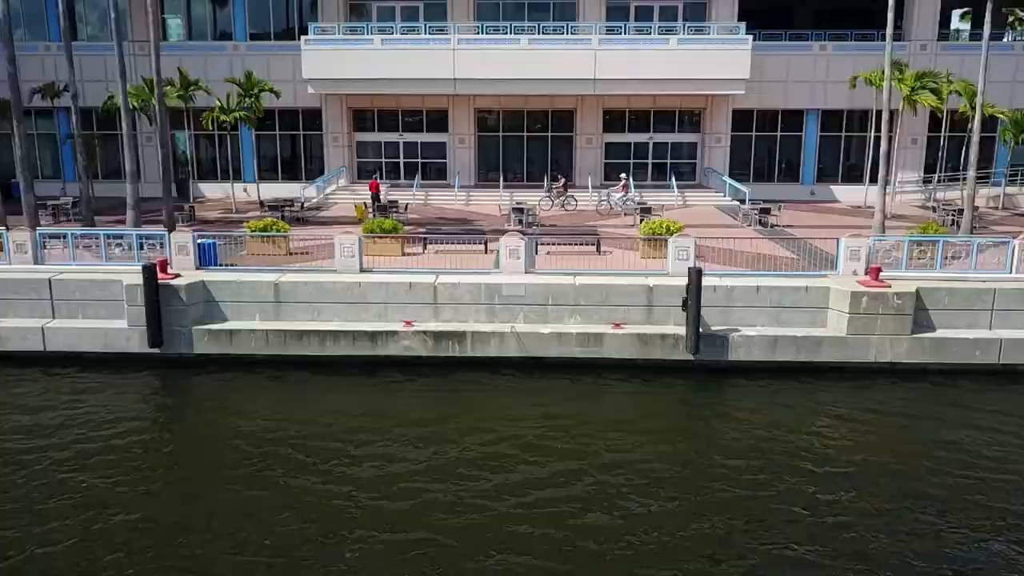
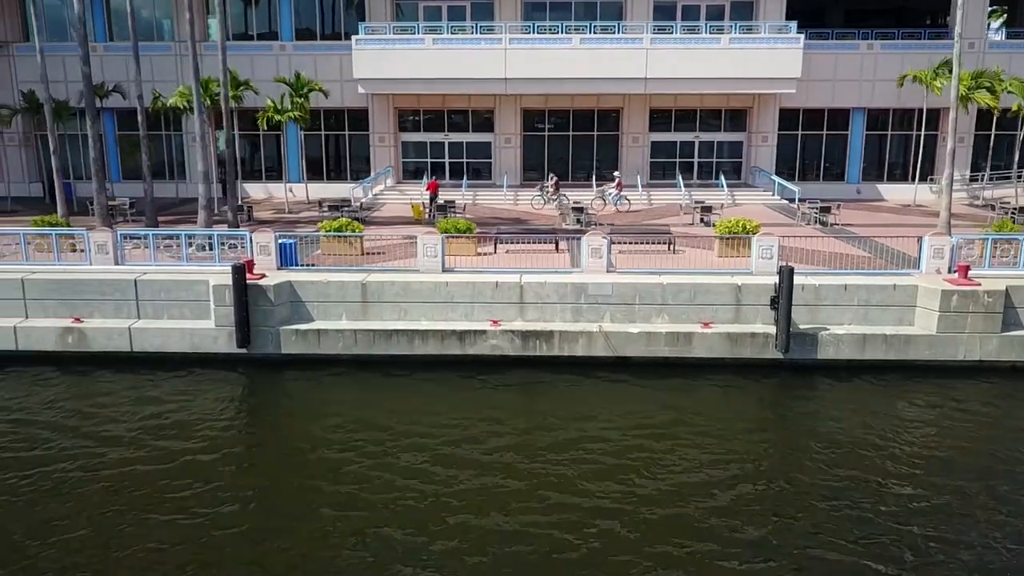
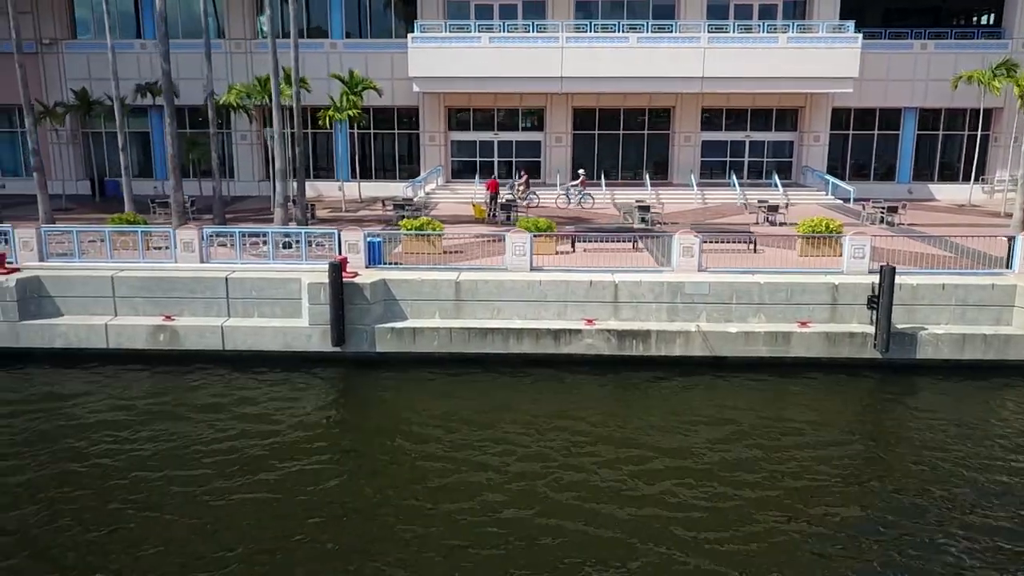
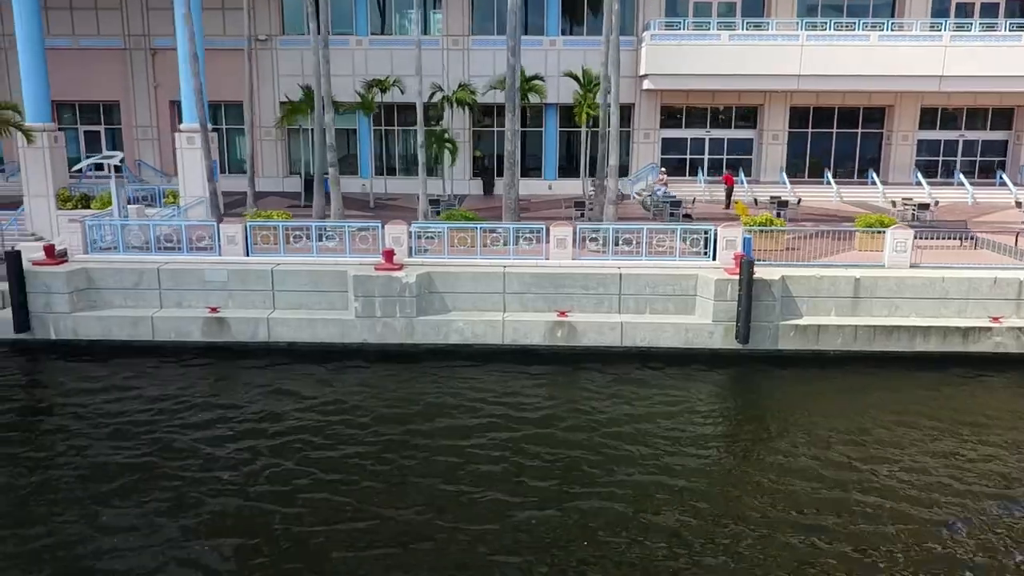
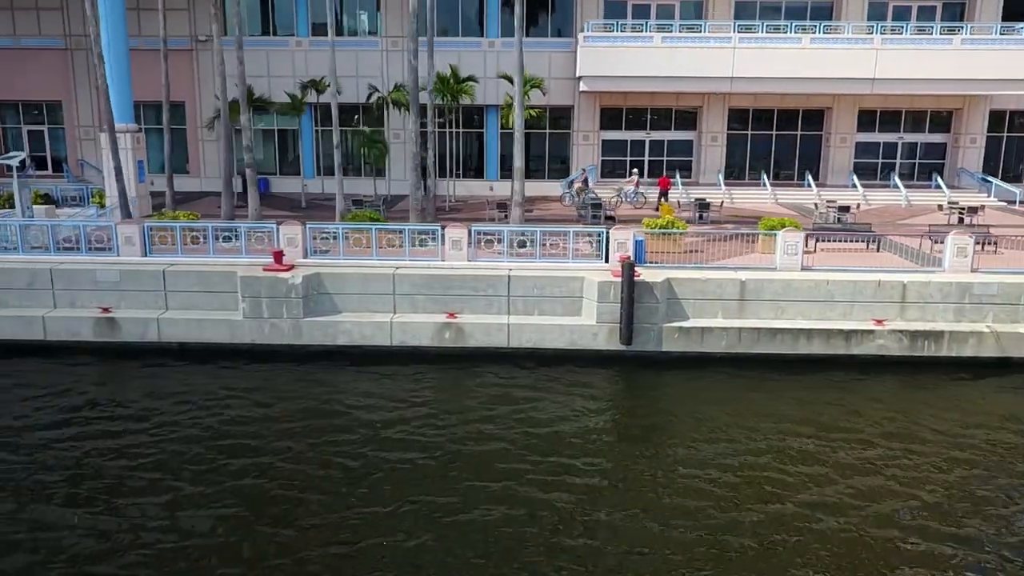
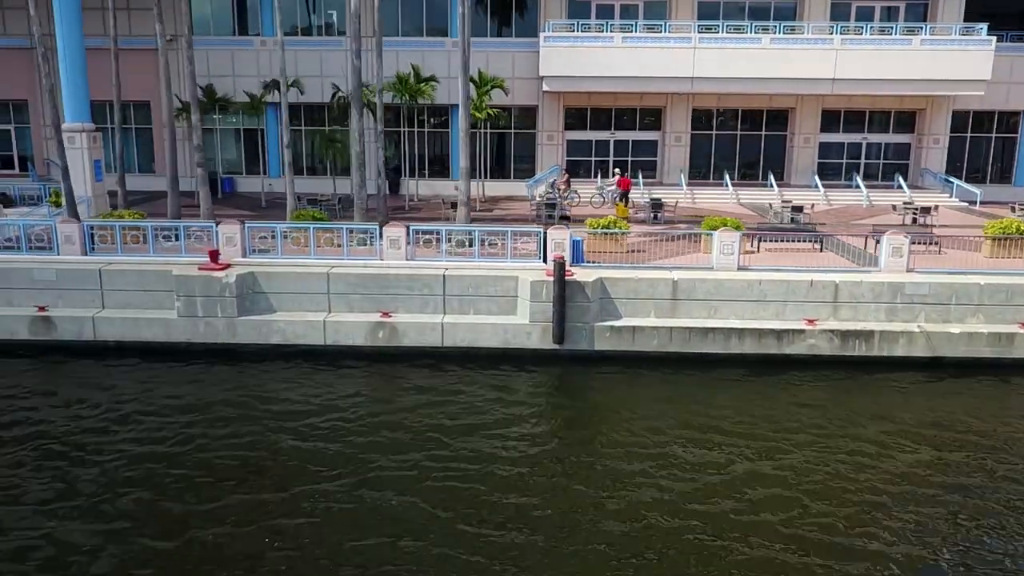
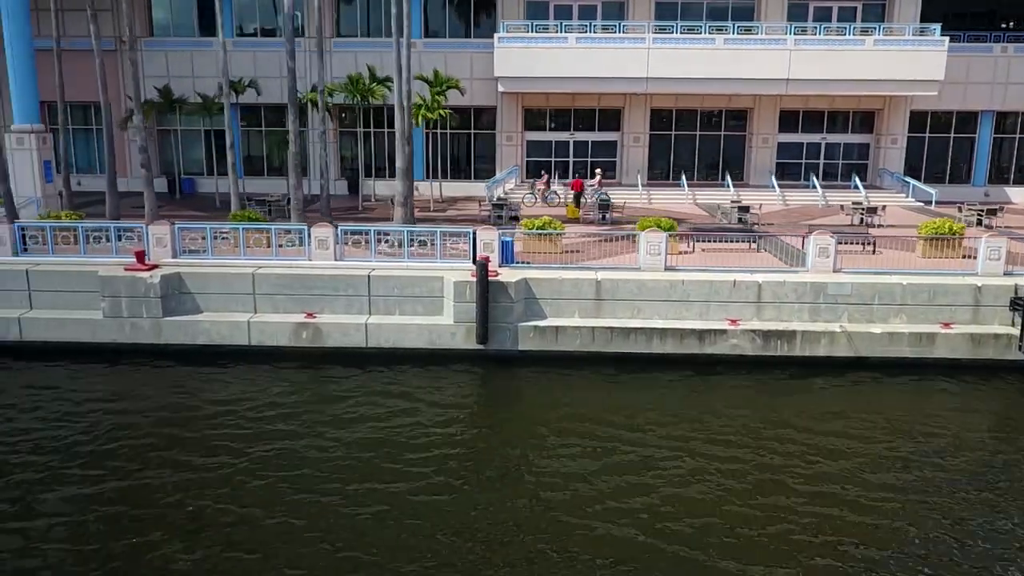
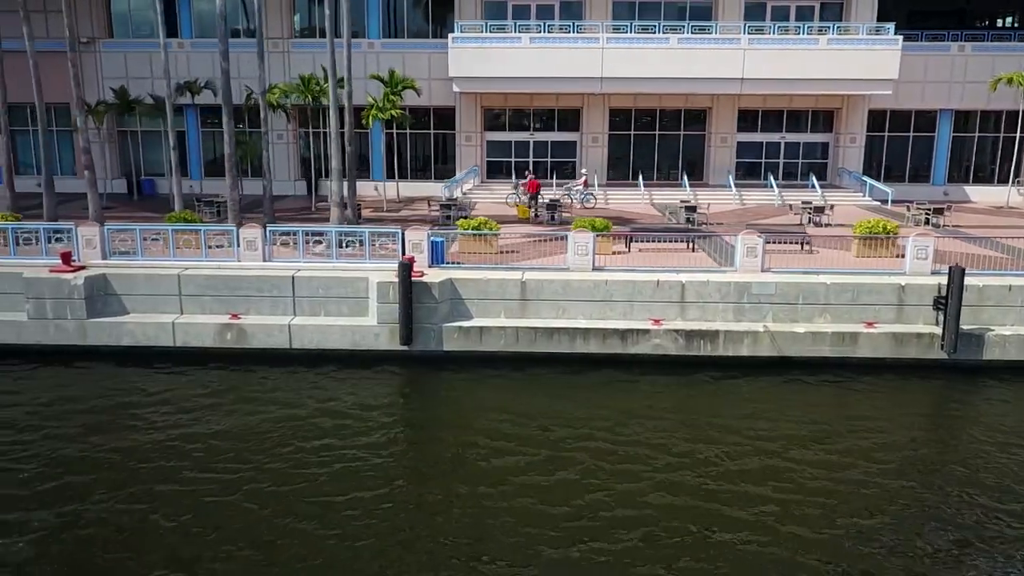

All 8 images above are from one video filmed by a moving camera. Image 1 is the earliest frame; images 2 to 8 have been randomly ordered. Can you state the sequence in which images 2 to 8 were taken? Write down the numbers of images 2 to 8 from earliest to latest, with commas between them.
2, 3, 8, 7, 6, 5, 4
